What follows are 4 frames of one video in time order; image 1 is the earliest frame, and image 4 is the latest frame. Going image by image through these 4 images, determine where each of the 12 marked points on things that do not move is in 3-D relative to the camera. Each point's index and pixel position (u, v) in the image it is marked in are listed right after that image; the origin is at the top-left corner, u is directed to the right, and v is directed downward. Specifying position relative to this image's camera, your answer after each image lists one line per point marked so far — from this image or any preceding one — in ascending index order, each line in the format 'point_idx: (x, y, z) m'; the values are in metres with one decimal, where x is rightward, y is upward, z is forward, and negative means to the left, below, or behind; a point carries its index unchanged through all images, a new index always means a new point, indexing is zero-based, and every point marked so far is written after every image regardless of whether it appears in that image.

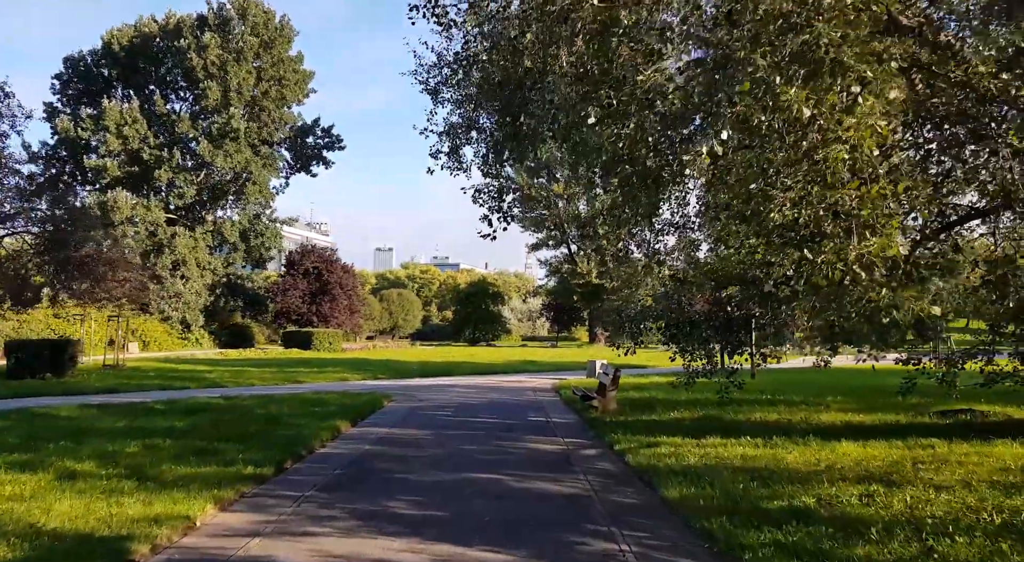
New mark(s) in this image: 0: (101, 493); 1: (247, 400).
0: (-3.4, -1.8, +7.9) m
1: (-5.0, -2.3, +18.0) m
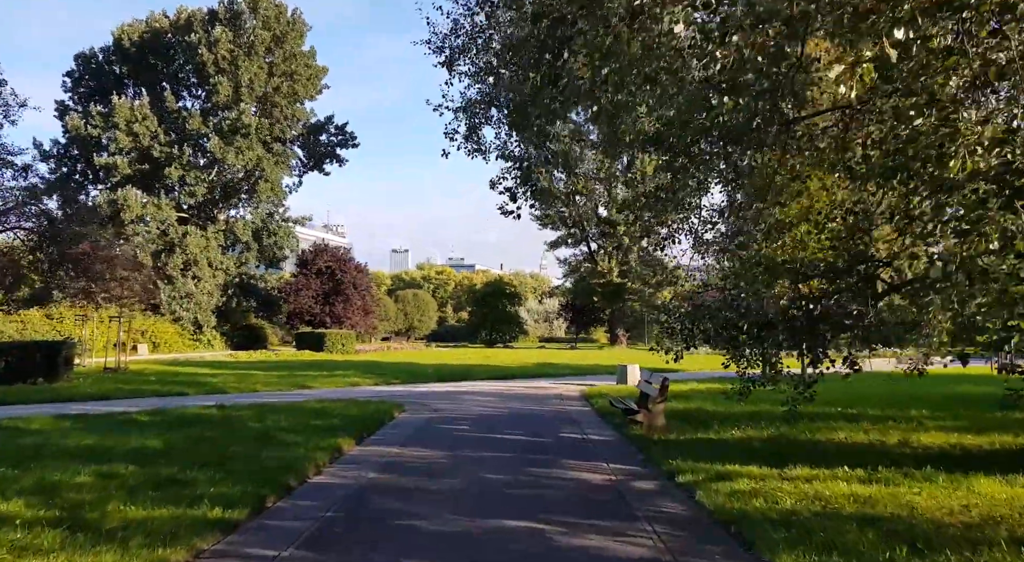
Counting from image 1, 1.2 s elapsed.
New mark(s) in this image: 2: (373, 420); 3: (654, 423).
0: (-3.1, -1.7, +5.9) m
1: (-4.5, -2.2, +16.0) m
2: (-2.2, -2.2, +14.8) m
3: (+1.9, -1.9, +12.8) m
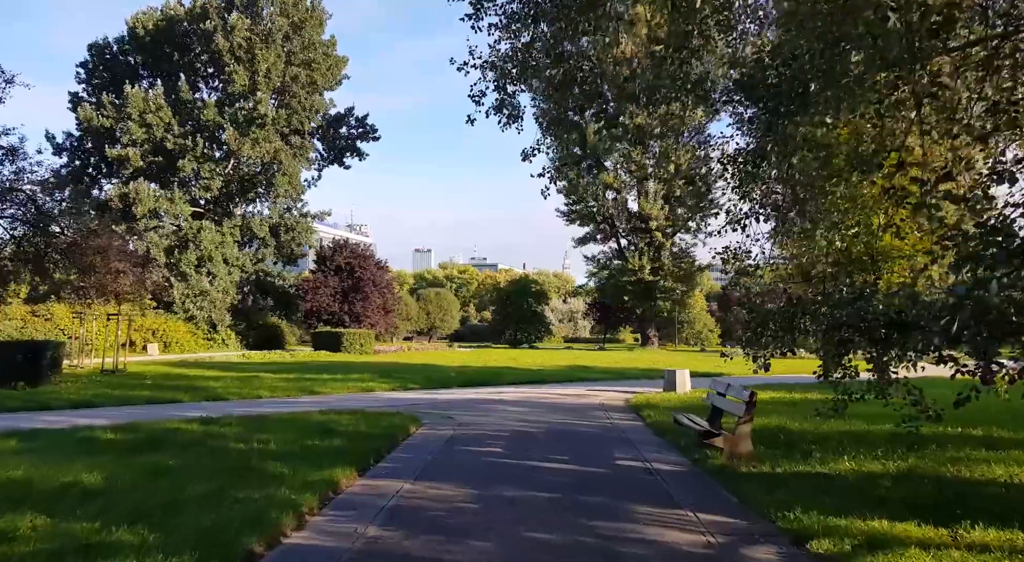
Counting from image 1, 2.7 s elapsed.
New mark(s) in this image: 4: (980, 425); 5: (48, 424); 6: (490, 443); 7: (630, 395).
0: (-2.8, -1.6, +3.3) m
1: (-3.9, -2.0, +13.5) m
2: (-1.7, -2.0, +12.2) m
3: (+2.4, -1.8, +10.1) m
4: (+5.4, -1.6, +10.8) m
5: (-6.9, -2.1, +14.0) m
6: (-0.3, -2.1, +12.4) m
7: (+2.5, -2.4, +19.8) m
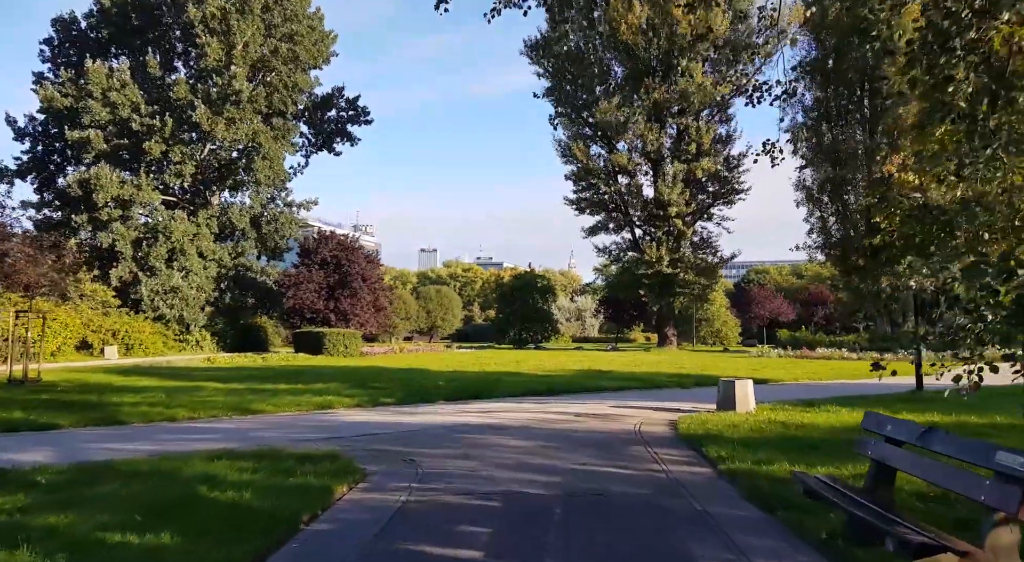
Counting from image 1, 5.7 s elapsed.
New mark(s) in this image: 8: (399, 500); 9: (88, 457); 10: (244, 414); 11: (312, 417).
0: (-3.0, -1.2, -2.2) m
1: (-4.0, -1.7, +8.0) m
2: (-1.7, -1.7, +6.7) m
3: (+2.3, -1.4, +4.6) m
4: (+5.3, -1.3, +5.3) m
5: (-7.0, -1.8, +8.5) m
6: (-0.4, -1.8, +6.9) m
7: (+2.5, -2.0, +14.3) m
8: (-1.0, -1.8, +7.9) m
9: (-4.7, -1.9, +10.1) m
10: (-5.1, -2.3, +16.8) m
11: (-3.5, -2.2, +15.6) m
